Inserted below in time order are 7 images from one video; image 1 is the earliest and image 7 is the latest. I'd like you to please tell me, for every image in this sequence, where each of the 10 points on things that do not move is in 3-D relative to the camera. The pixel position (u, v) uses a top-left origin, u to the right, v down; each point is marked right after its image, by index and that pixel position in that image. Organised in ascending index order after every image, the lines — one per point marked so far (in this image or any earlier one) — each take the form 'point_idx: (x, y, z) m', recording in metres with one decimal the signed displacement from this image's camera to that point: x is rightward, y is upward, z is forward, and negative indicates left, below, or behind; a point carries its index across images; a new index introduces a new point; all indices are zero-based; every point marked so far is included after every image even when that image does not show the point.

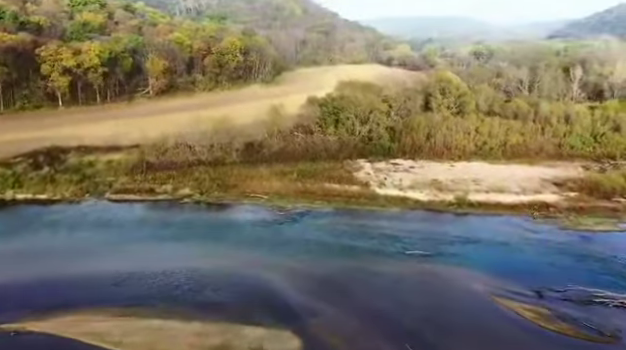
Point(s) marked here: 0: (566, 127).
0: (+11.4, +2.2, +20.6) m
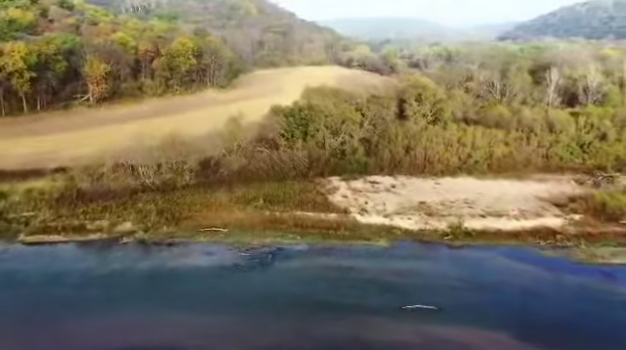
0: (+10.0, +1.7, +19.1) m
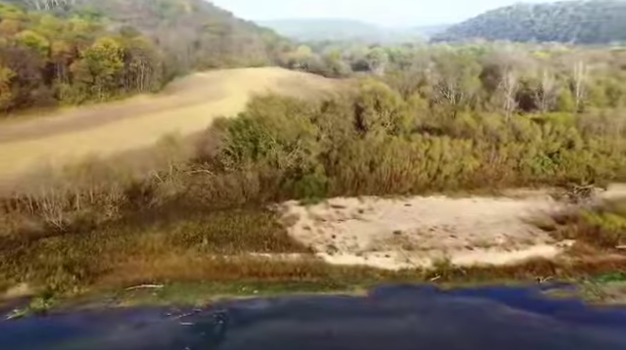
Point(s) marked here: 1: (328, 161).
0: (+8.1, +1.2, +17.7) m
1: (+0.5, +0.5, +16.0) m
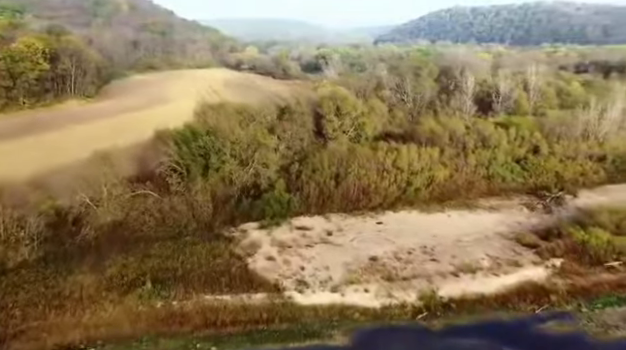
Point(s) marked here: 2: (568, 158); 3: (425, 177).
0: (+6.5, +0.9, +16.9) m
1: (-0.8, 0.0, +14.3) m
2: (+9.8, +0.7, +17.5) m
3: (+3.8, 0.0, +15.4) m
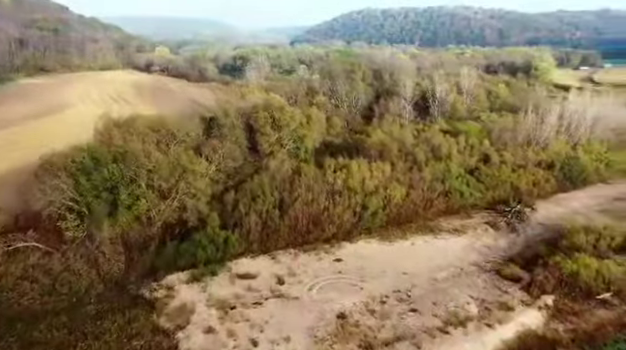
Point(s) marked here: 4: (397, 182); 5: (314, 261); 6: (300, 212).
0: (+4.4, +0.4, +15.4) m
1: (-2.3, -0.8, +11.6) m
2: (+7.6, +0.3, +16.6) m
3: (+2.0, -0.6, +13.5) m
4: (+2.6, -0.2, +14.2) m
5: (0.0, -2.1, +11.1) m
6: (-0.4, -1.0, +12.2) m
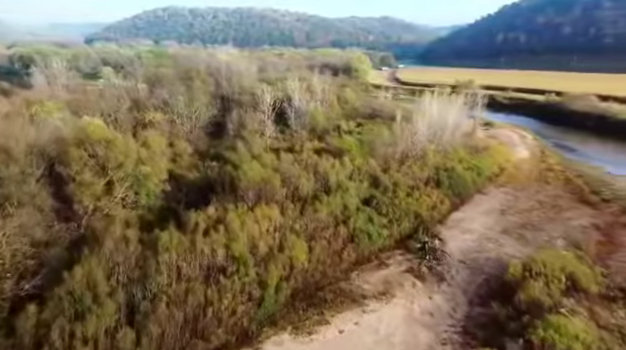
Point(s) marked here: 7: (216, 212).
0: (+0.7, -0.6, +12.1) m
1: (-3.9, -2.3, +6.0) m
2: (+3.2, -0.4, +14.3) m
3: (-0.7, -1.8, +9.4) m
4: (-0.4, -1.4, +10.3) m
5: (-1.5, -3.4, +6.5) m
6: (-2.4, -2.4, +7.4) m
7: (-2.1, -0.8, +9.9) m
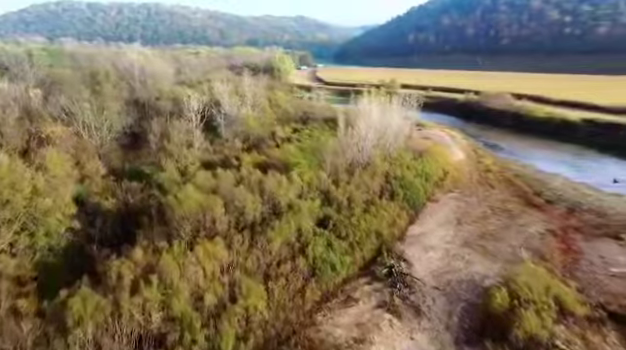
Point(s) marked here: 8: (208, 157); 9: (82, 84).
0: (-0.4, -1.1, +10.2) m
1: (-3.9, -3.0, +3.5) m
2: (+1.6, -0.8, +12.9) m
3: (-1.3, -2.3, +7.4) m
4: (-1.2, -1.9, +8.3) m
5: (-1.5, -3.9, +4.4) m
6: (-2.6, -2.9, +5.1) m
7: (-2.8, -1.4, +7.6) m
8: (-3.1, +0.5, +13.4) m
9: (-8.8, +3.5, +17.3) m
